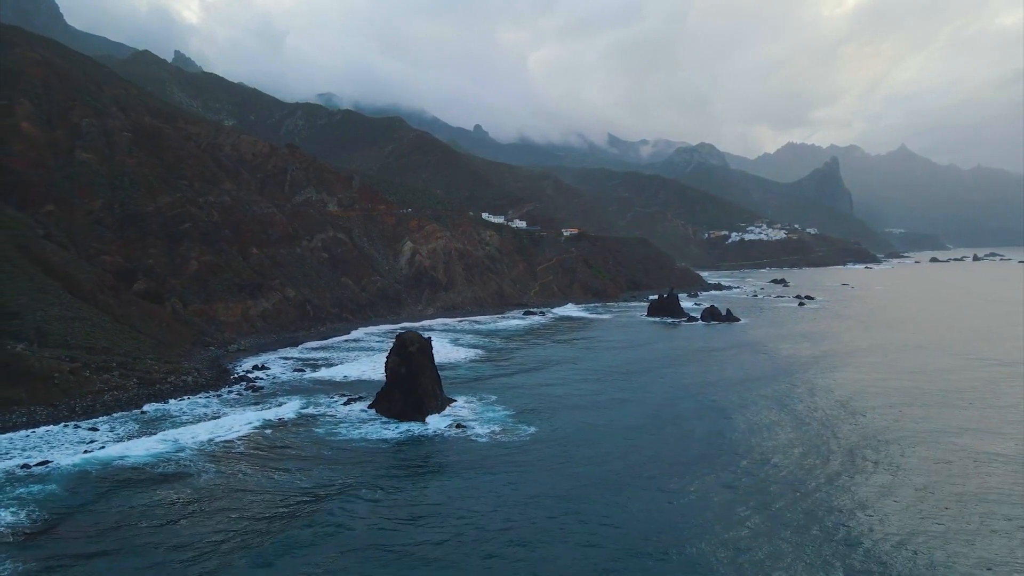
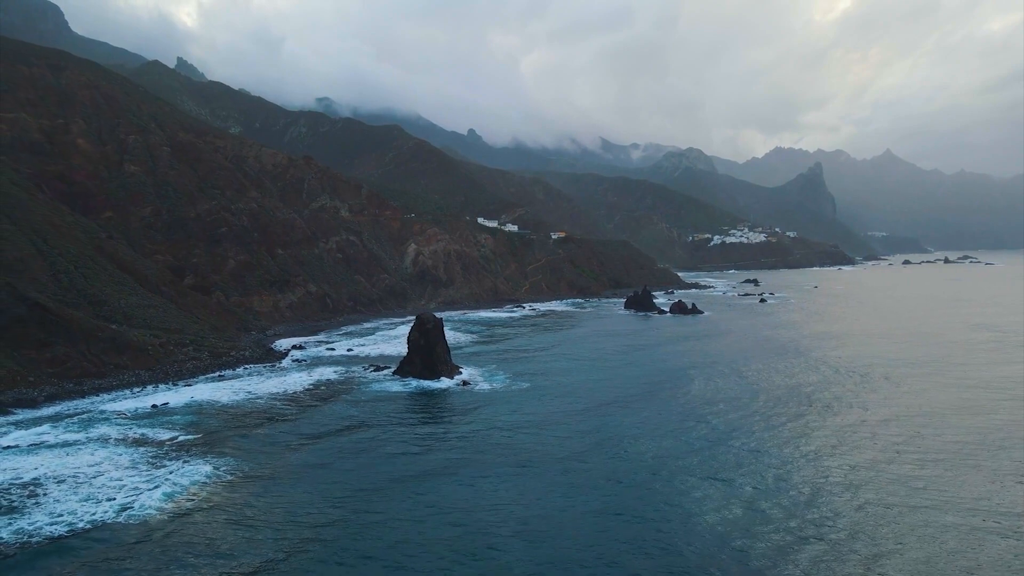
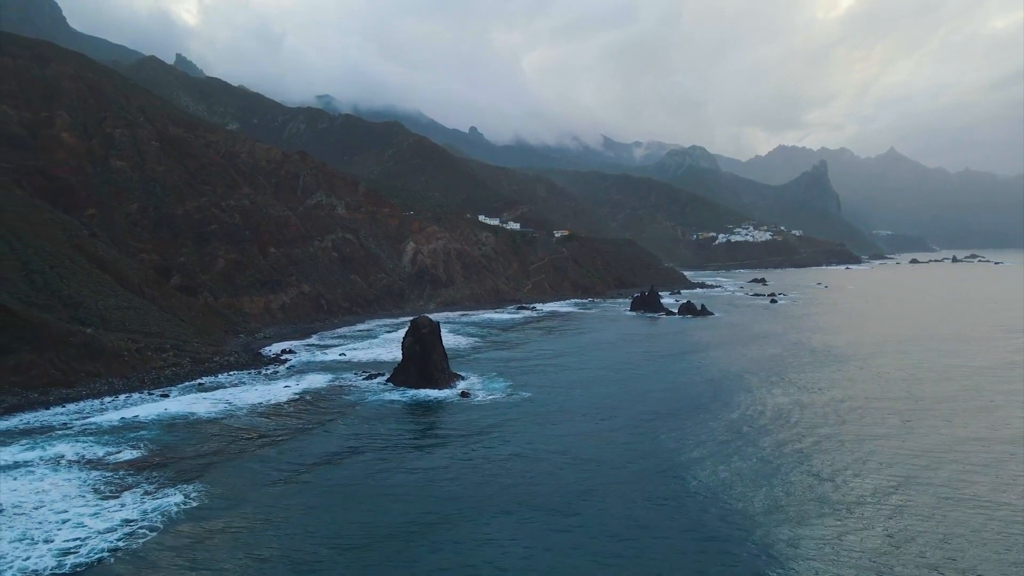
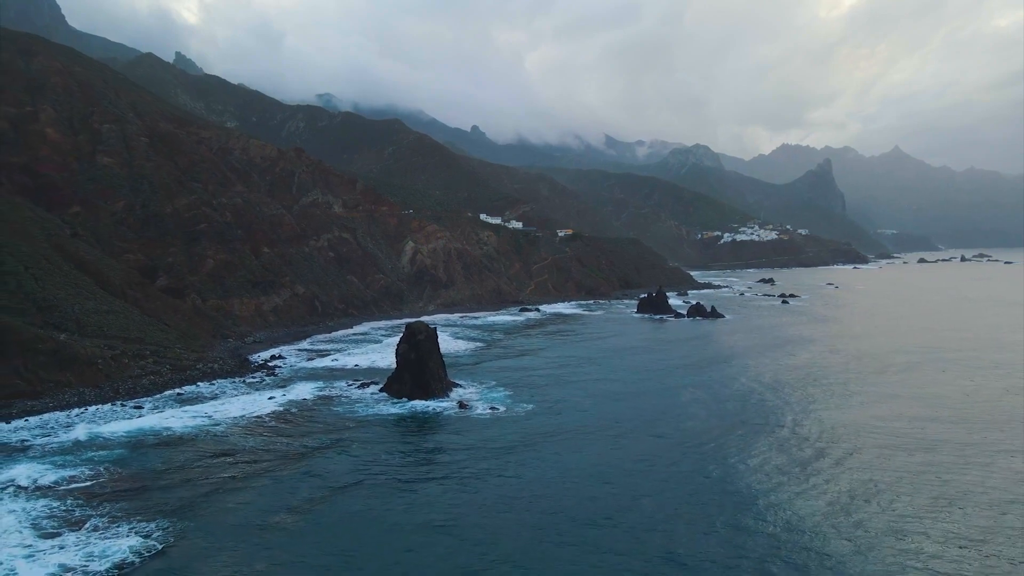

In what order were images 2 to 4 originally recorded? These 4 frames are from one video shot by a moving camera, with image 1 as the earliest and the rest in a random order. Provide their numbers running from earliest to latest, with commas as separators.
4, 3, 2
